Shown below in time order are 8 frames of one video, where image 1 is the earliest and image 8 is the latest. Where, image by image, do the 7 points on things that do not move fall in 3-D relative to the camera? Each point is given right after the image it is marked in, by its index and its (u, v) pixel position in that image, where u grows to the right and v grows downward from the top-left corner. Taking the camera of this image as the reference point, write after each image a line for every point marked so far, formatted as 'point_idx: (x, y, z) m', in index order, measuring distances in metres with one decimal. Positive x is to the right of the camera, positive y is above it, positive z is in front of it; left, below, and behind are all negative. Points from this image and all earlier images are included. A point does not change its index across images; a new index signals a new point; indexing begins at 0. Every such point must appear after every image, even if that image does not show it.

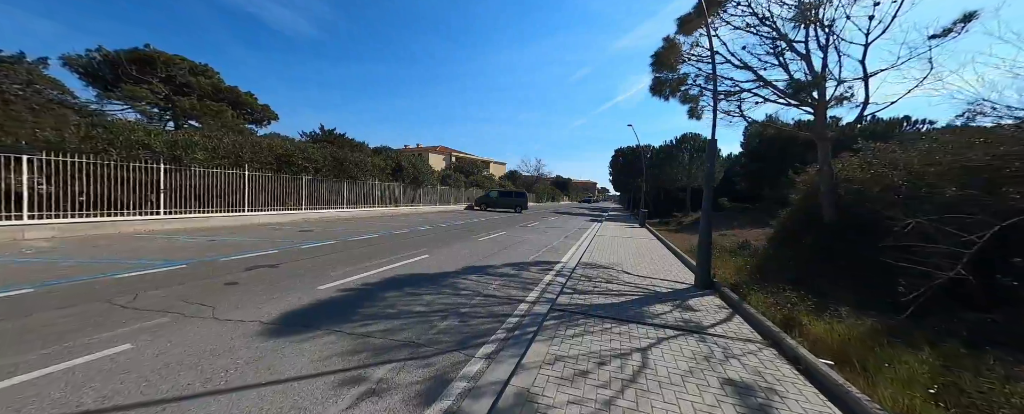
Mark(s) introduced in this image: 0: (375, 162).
0: (-8.4, +2.7, +19.6) m
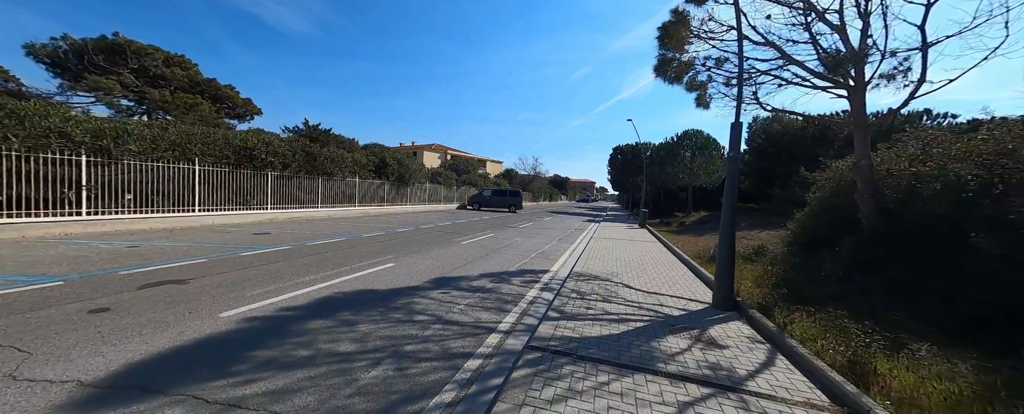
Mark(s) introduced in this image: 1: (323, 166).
0: (-8.9, +2.7, +18.3) m
1: (-9.1, +2.0, +15.5) m
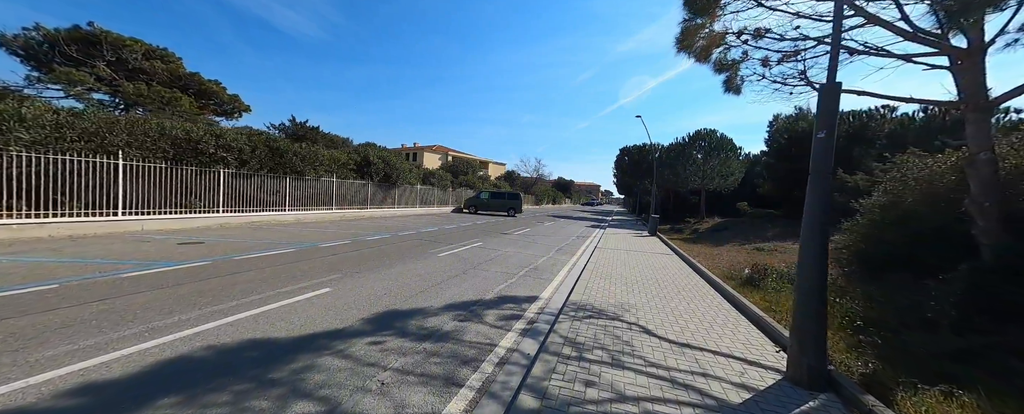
0: (-9.2, +2.6, +16.5) m
1: (-9.4, +1.9, +13.7) m
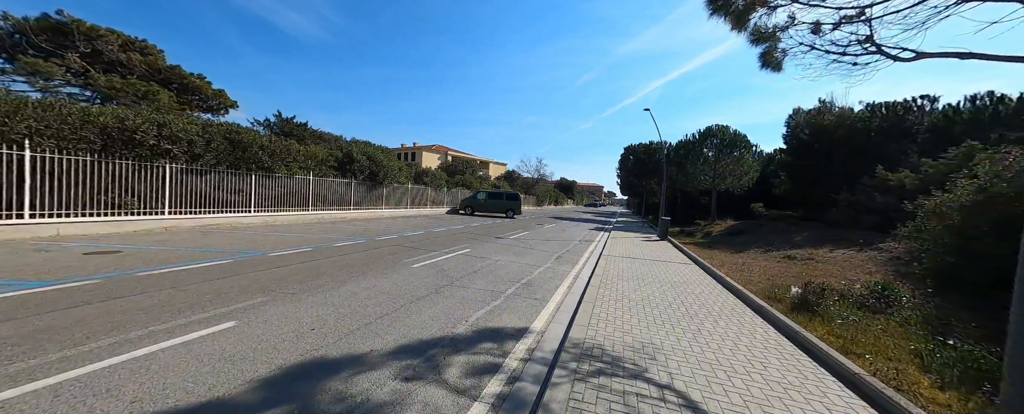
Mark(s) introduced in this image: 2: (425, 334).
0: (-9.4, +2.5, +15.0) m
1: (-9.6, +1.8, +12.2) m
2: (-1.1, -1.6, +4.2) m
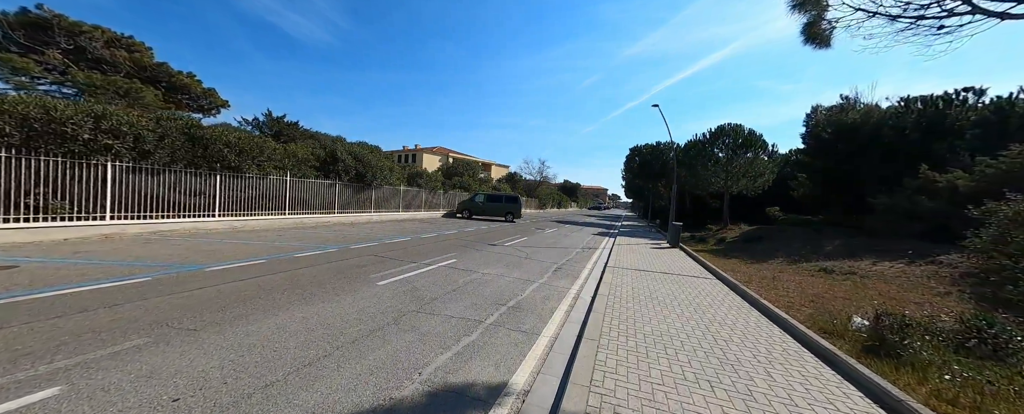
0: (-9.5, +2.4, +13.8) m
1: (-9.8, +1.7, +11.0) m
2: (-1.4, -1.7, +2.8) m
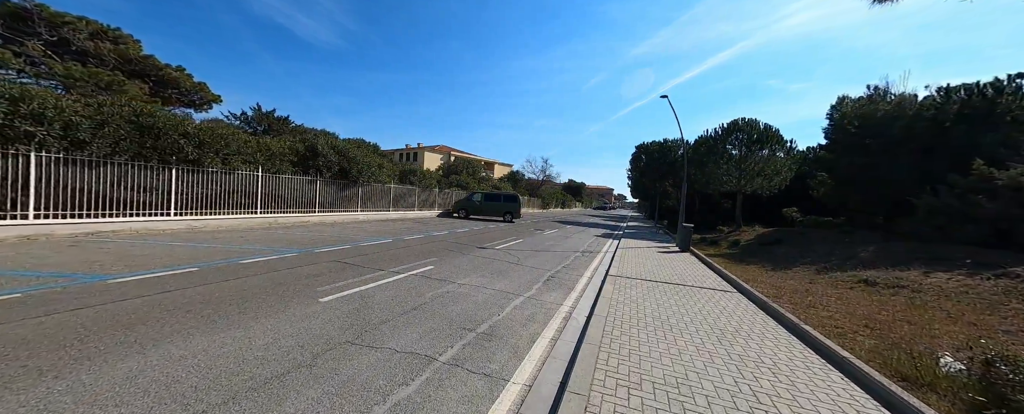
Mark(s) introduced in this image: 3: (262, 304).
0: (-9.8, +2.5, +12.7) m
1: (-10.1, +1.8, +9.9) m
2: (-1.9, -1.7, +1.6) m
3: (-3.7, -1.4, +4.9) m
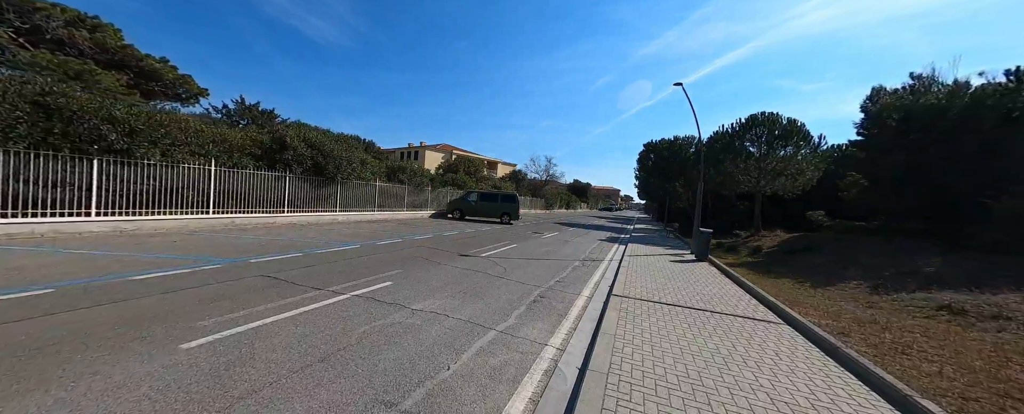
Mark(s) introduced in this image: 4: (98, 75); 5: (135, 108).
0: (-10.1, +2.5, +11.1) m
1: (-10.5, +1.8, +8.4) m
2: (-2.4, -1.7, -0.1) m
3: (-4.2, -1.4, +3.2) m
4: (-25.2, +8.0, +19.9) m
5: (-10.6, +2.8, +9.4) m
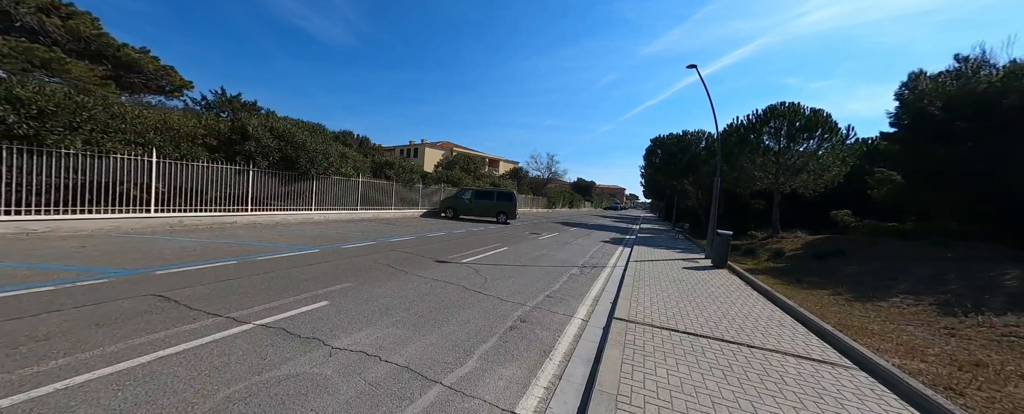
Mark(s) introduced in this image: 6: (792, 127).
0: (-10.5, +2.6, +9.7) m
1: (-10.9, +1.9, +7.0) m
2: (-2.9, -1.7, -1.5) m
3: (-4.6, -1.4, +1.8) m
4: (-25.4, +8.2, +18.7) m
5: (-10.9, +2.9, +8.0) m
6: (+15.8, +4.5, +18.4) m
